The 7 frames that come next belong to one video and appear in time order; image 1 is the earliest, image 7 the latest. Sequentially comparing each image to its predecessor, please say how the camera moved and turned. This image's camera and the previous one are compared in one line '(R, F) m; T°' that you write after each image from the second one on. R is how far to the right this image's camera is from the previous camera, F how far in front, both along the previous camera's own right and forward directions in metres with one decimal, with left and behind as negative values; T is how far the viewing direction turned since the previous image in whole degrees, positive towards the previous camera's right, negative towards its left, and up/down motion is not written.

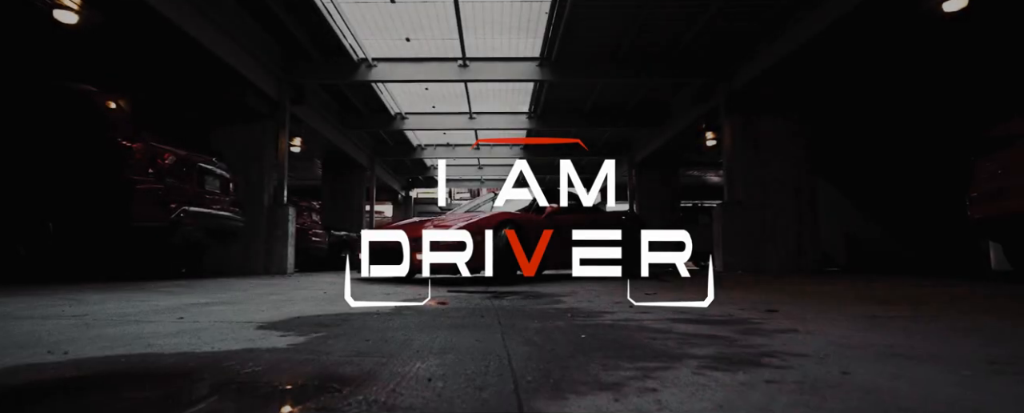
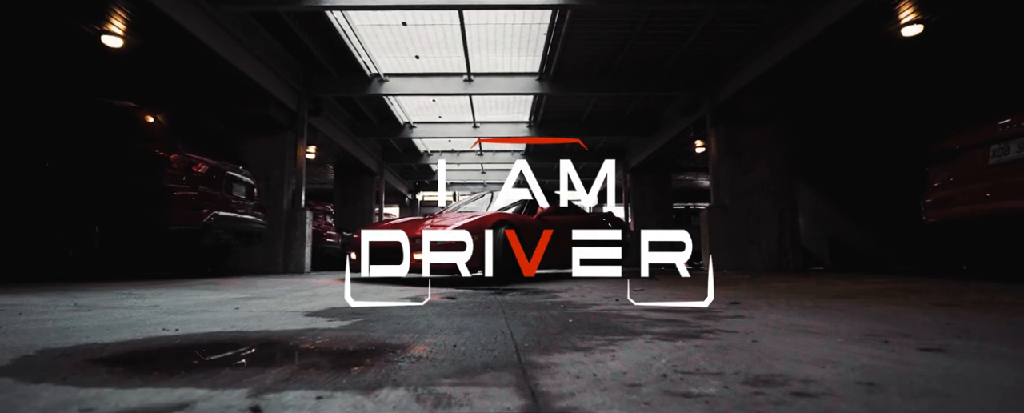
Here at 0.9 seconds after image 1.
(0.0, -0.6) m; 0°
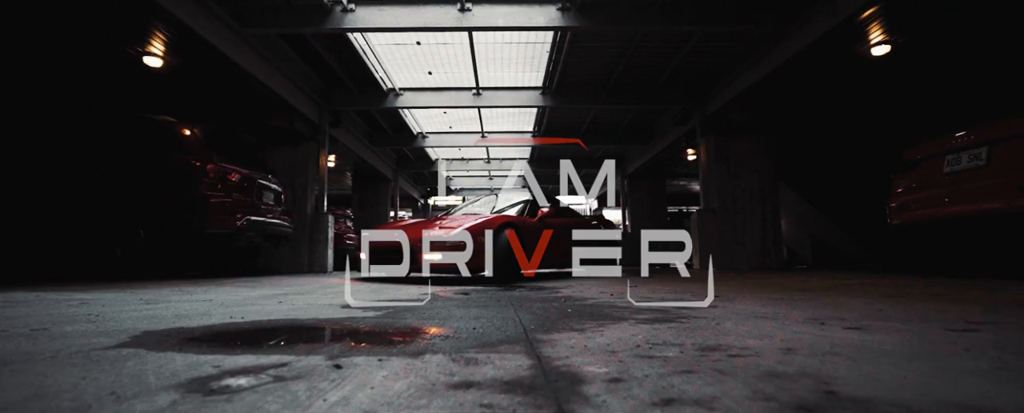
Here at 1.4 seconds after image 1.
(0.0, -0.5) m; -1°
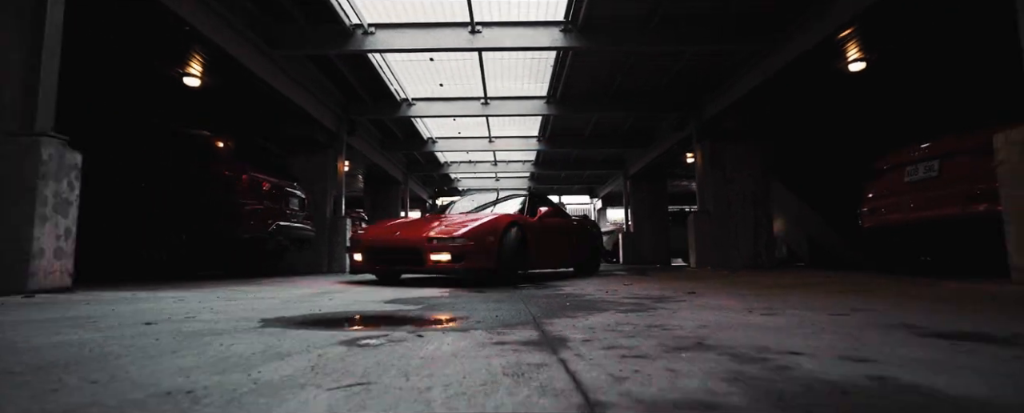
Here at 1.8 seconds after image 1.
(0.0, -0.6) m; -1°
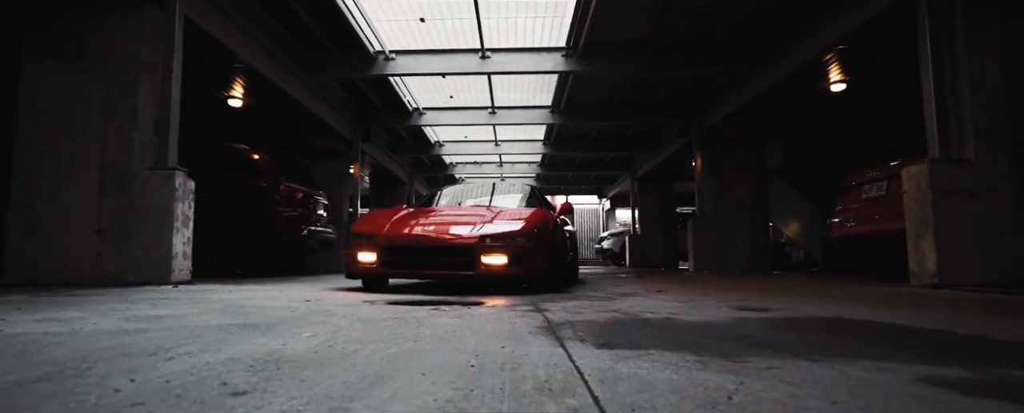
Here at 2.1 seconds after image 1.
(0.0, -0.8) m; -1°
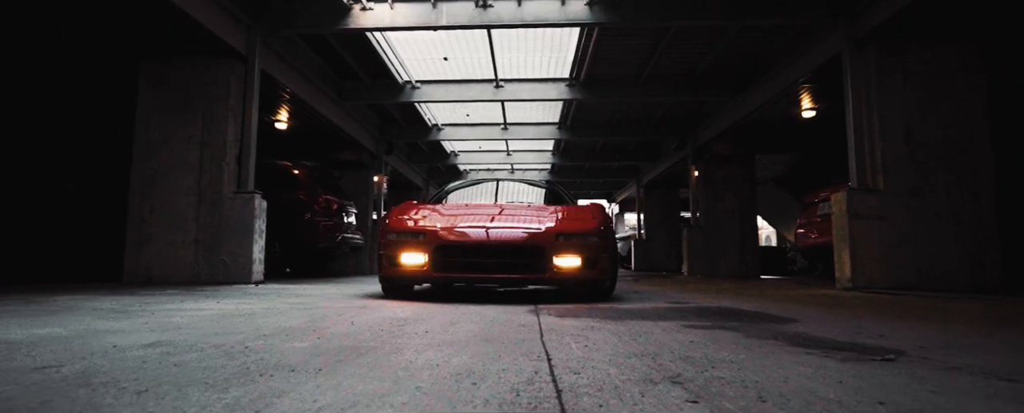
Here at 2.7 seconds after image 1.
(+0.1, -1.1) m; -1°
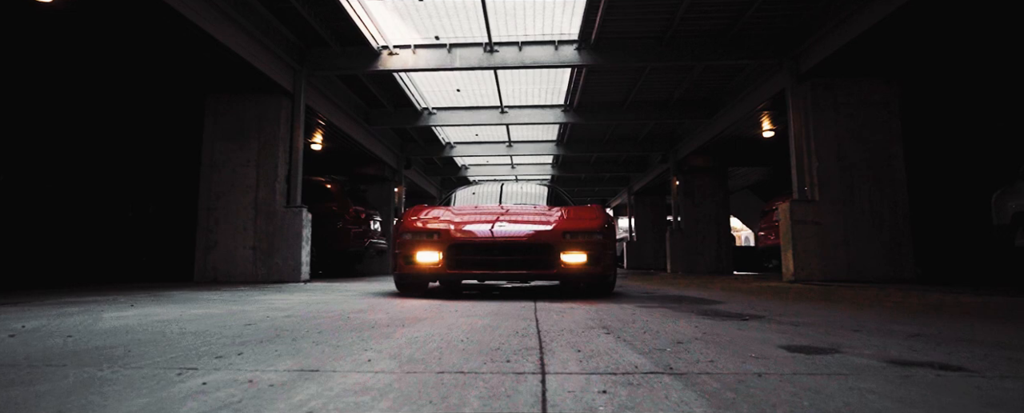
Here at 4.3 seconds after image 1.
(0.0, -1.3) m; -1°
